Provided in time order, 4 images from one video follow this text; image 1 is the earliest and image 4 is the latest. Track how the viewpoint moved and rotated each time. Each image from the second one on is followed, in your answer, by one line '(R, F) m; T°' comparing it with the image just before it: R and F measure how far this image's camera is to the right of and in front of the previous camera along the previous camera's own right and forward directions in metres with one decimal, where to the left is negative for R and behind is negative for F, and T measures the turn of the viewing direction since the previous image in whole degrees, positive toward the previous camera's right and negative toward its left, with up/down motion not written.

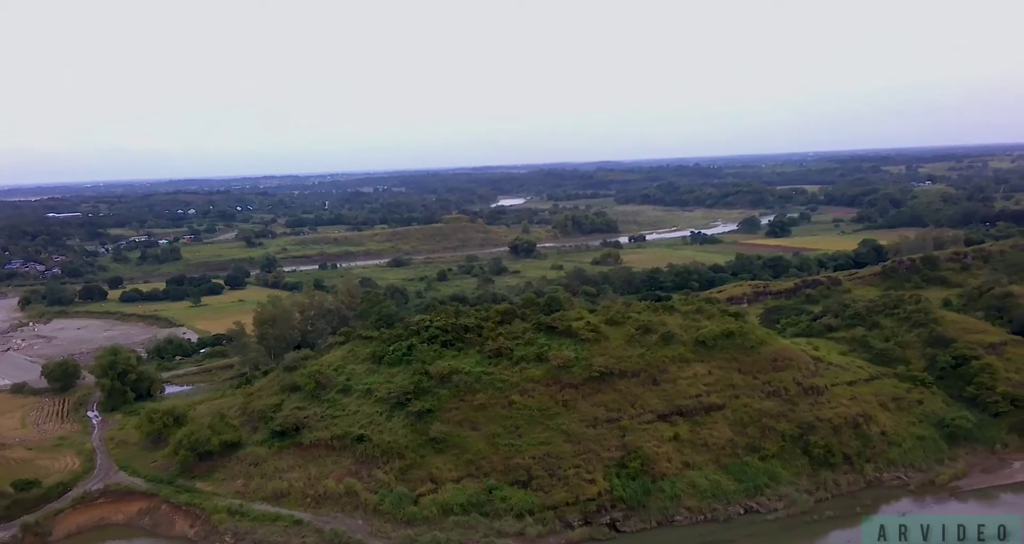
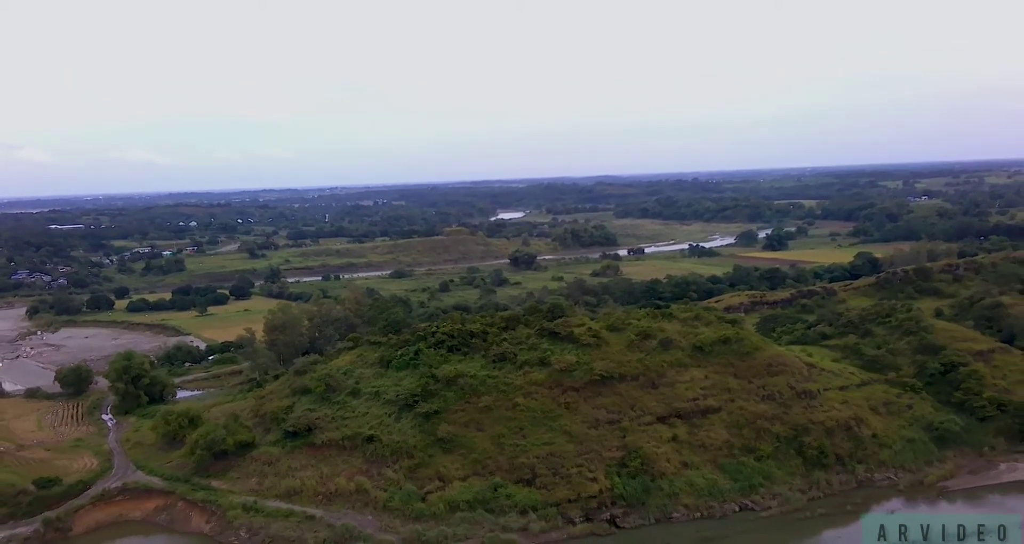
(-0.2, -0.9) m; 0°
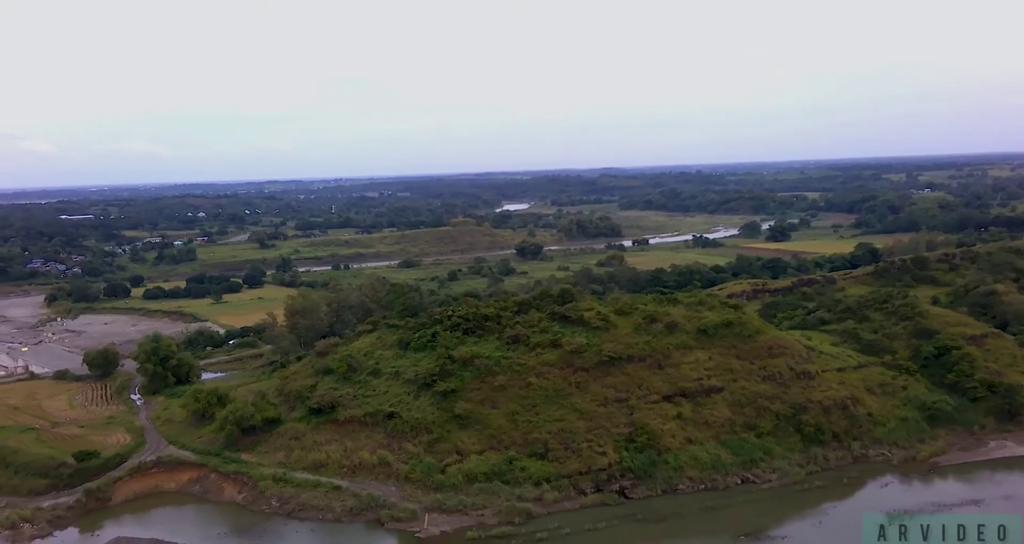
(-0.4, -1.2) m; 0°
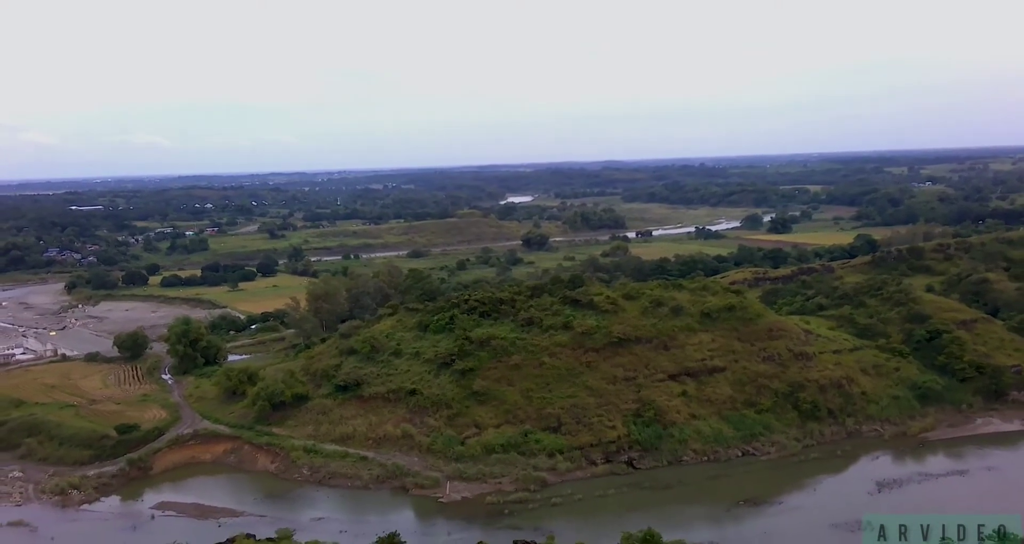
(-0.5, -1.5) m; 0°
